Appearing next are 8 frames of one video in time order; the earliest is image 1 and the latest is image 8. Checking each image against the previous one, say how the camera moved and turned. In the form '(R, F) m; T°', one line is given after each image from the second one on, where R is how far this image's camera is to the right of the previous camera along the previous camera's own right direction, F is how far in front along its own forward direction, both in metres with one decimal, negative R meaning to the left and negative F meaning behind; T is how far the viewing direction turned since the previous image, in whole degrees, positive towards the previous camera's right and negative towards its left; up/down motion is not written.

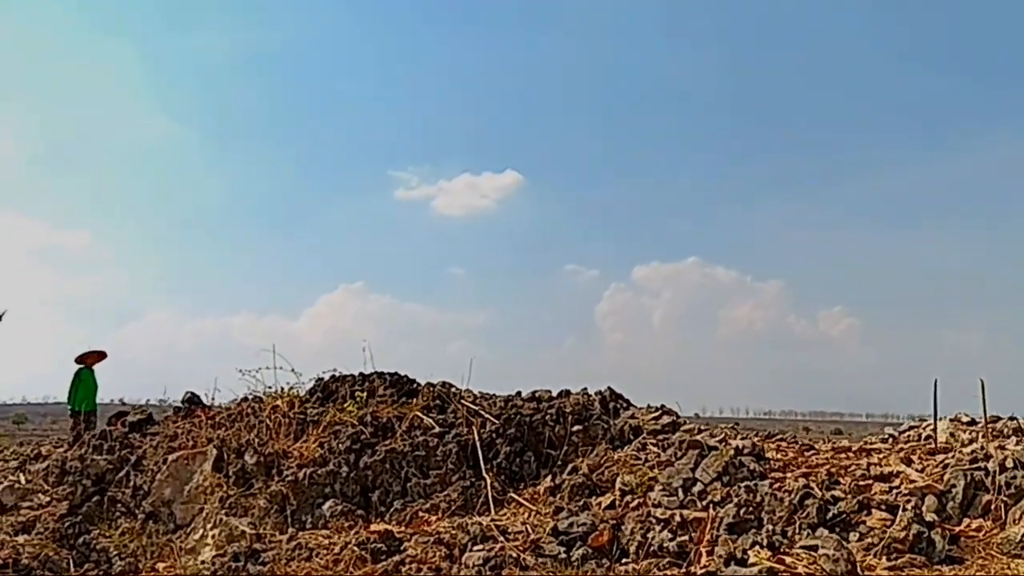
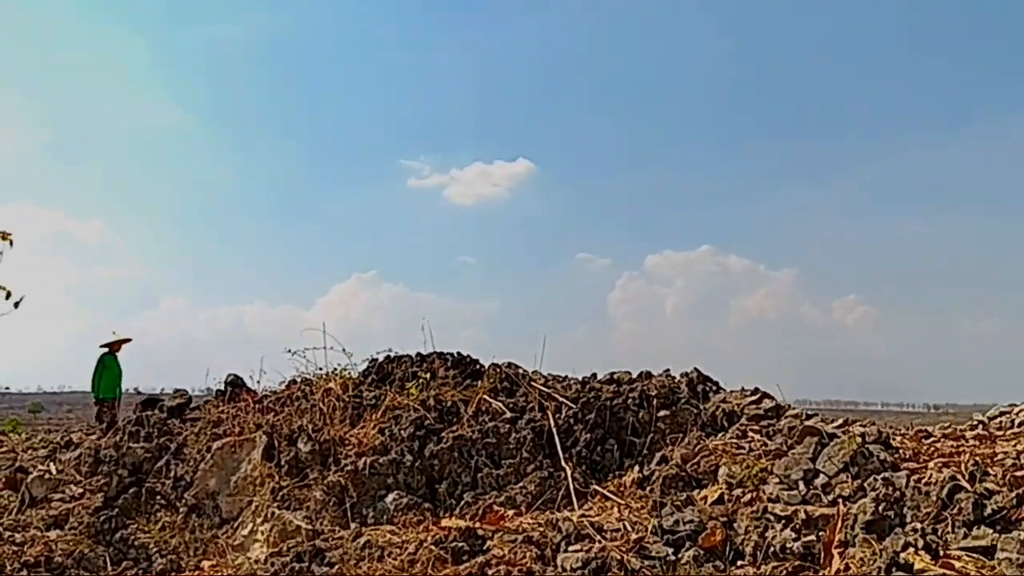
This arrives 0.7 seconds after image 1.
(-0.4, +0.5) m; -1°
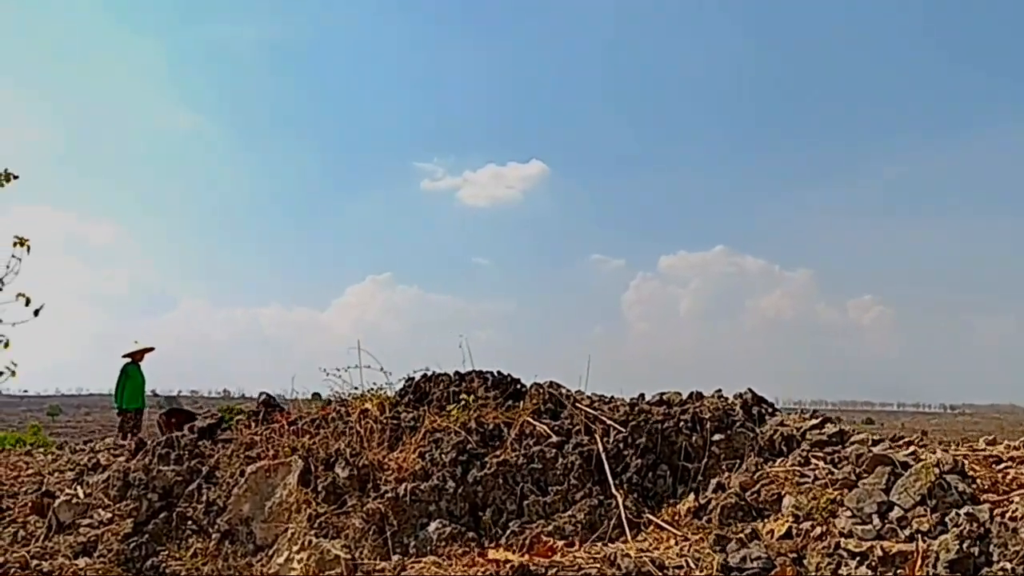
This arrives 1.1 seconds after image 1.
(-0.2, +0.2) m; -1°
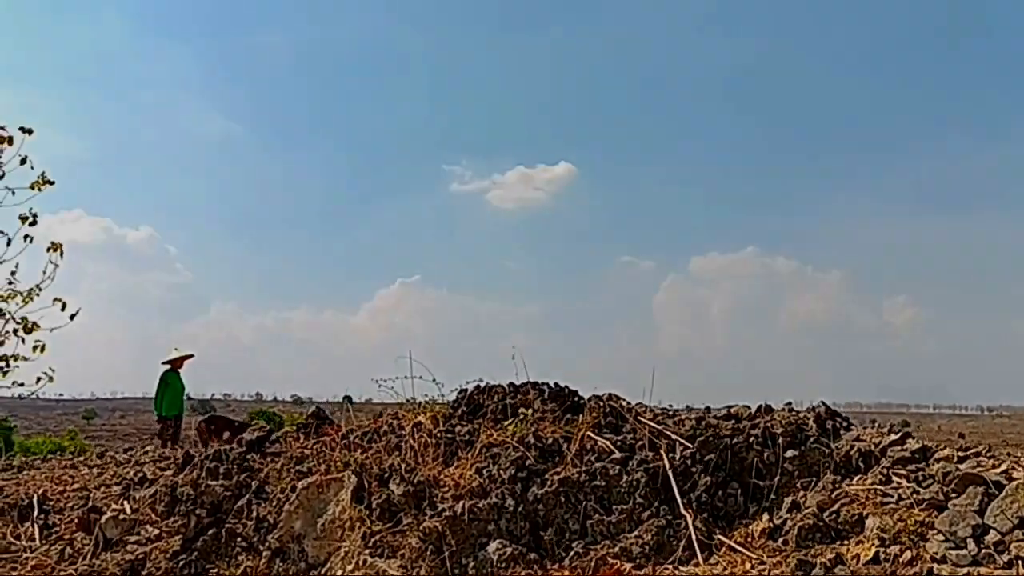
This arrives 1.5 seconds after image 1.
(-0.2, +0.2) m; -2°
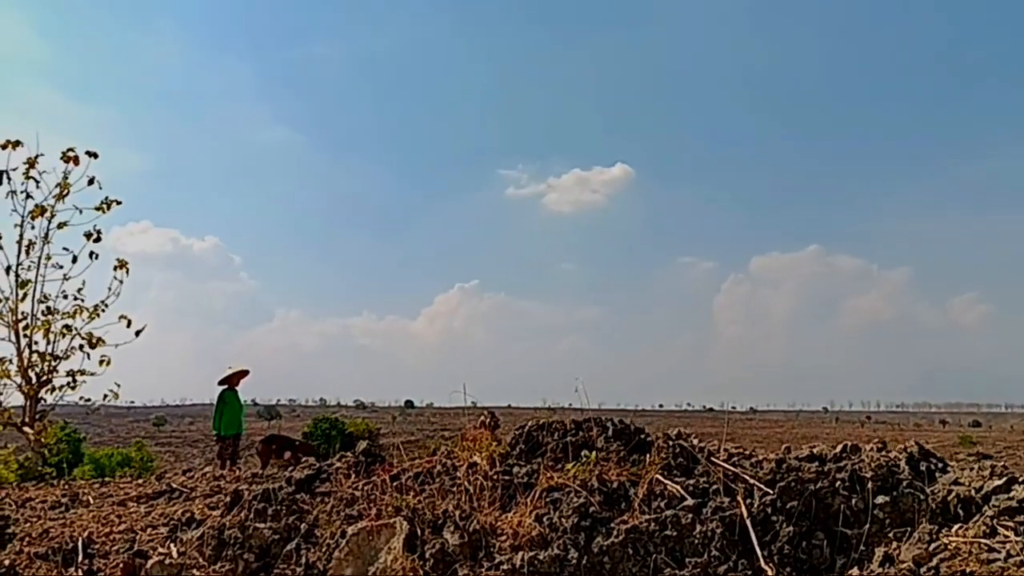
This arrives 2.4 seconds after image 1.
(0.0, +0.3) m; -3°
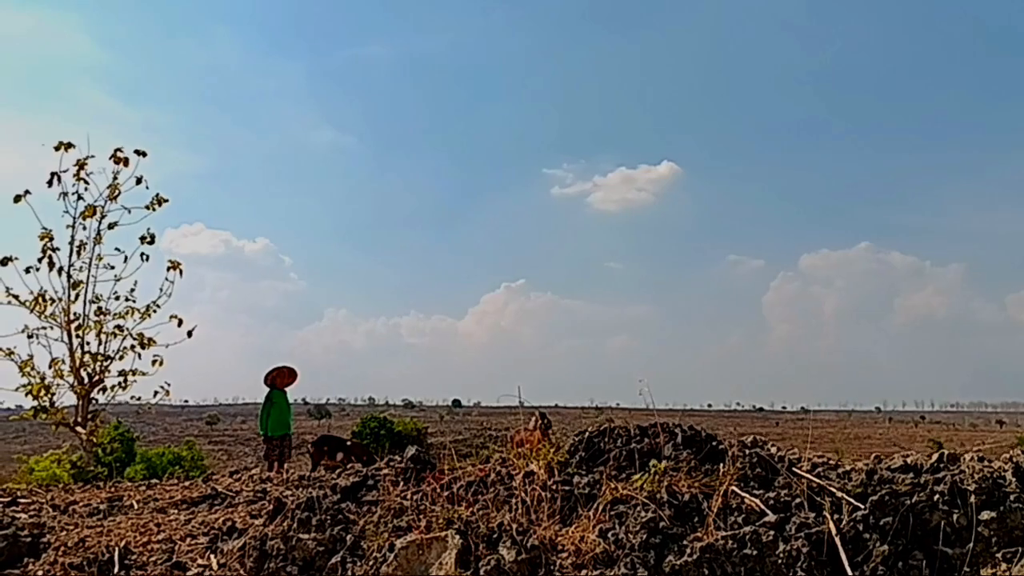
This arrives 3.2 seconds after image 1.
(-0.1, +0.4) m; -3°
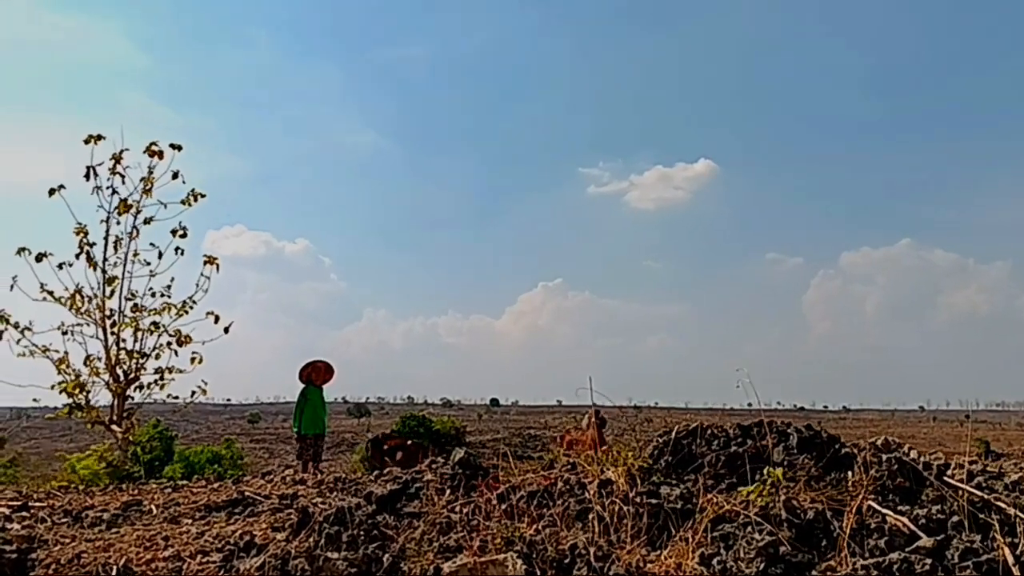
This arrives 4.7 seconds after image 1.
(-0.1, +0.8) m; -2°
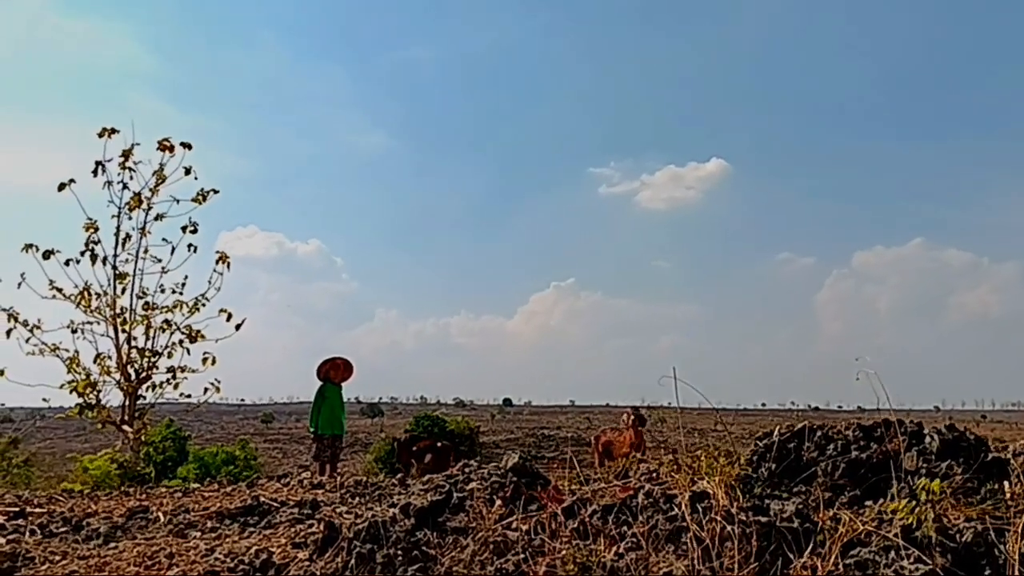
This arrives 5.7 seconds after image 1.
(-0.2, +0.7) m; -1°
